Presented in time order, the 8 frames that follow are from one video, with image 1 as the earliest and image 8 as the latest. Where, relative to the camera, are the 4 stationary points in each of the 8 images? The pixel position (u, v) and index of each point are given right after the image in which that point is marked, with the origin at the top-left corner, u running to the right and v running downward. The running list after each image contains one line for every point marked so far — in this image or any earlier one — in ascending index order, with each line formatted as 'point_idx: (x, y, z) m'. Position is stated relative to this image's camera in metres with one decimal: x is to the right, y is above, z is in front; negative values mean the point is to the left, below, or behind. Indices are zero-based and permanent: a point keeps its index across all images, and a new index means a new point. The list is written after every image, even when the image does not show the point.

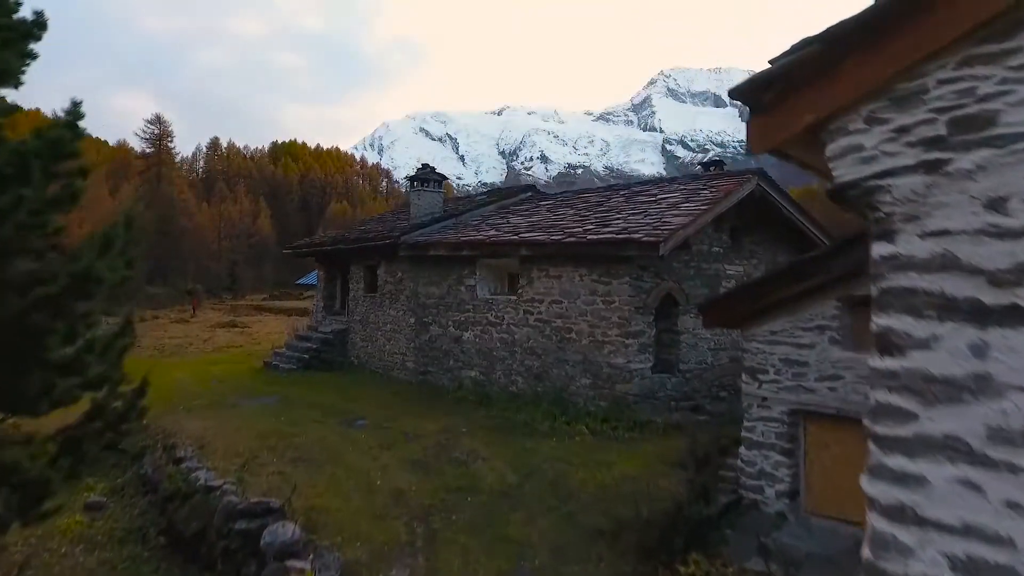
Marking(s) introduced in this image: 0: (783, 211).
0: (+3.9, +1.1, +9.0) m
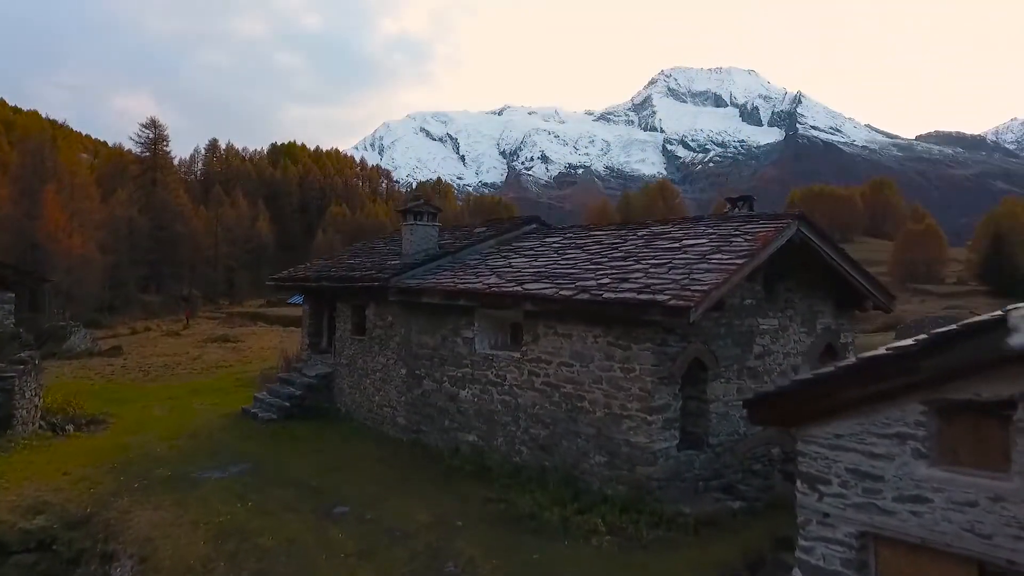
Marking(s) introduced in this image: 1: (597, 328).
0: (+4.0, +0.4, +7.9) m
1: (+1.0, -0.5, +7.0) m
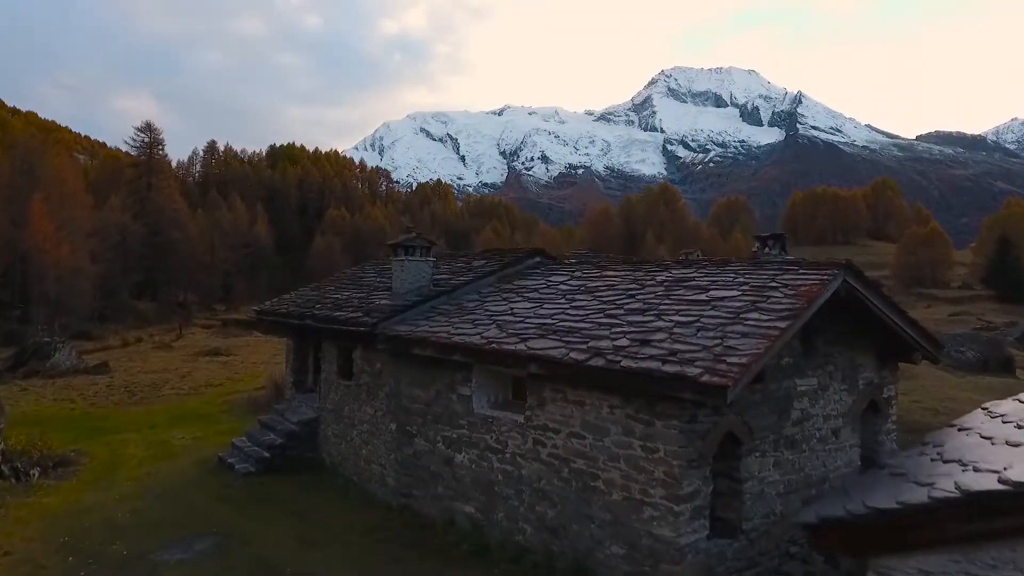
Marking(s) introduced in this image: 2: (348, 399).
0: (+4.0, -0.2, +6.9) m
1: (+1.0, -1.1, +6.0) m
2: (-2.5, -1.7, +9.4) m
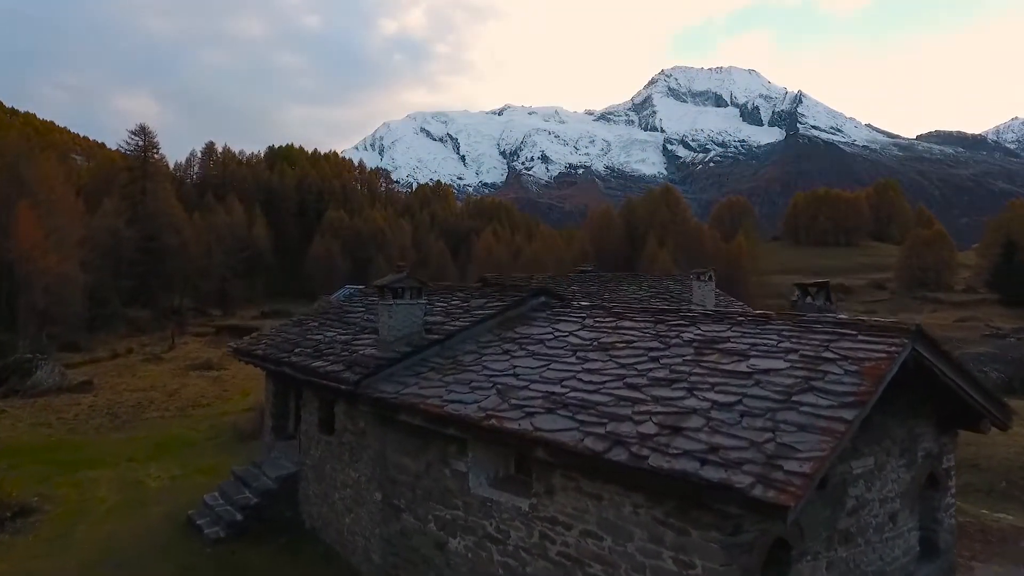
0: (+4.0, -0.8, +5.9) m
1: (+1.0, -1.7, +5.0) m
2: (-2.5, -2.3, +8.4) m
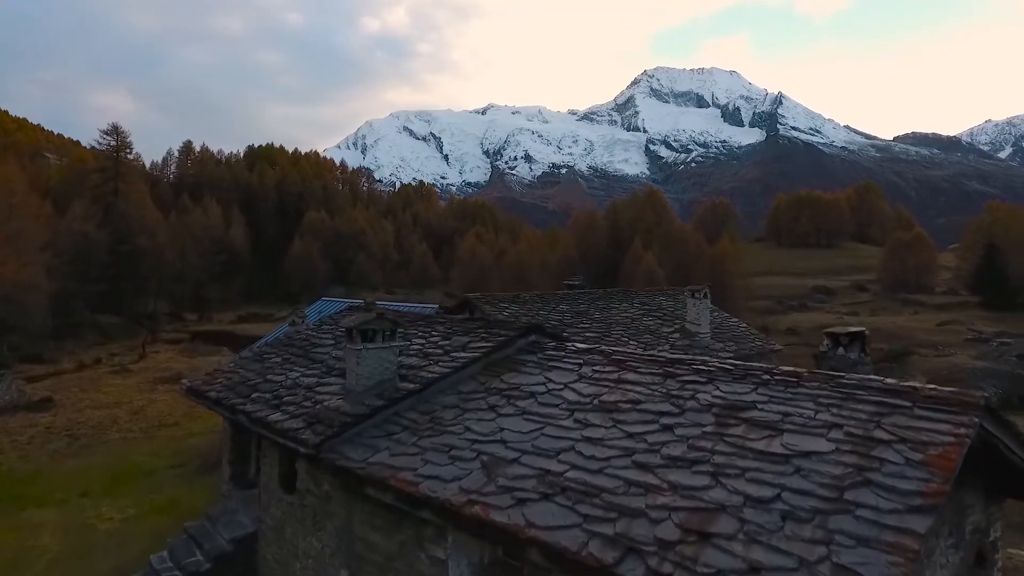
0: (+3.9, -1.3, +5.0) m
1: (+0.9, -2.1, +4.1) m
2: (-2.6, -2.7, +7.4) m
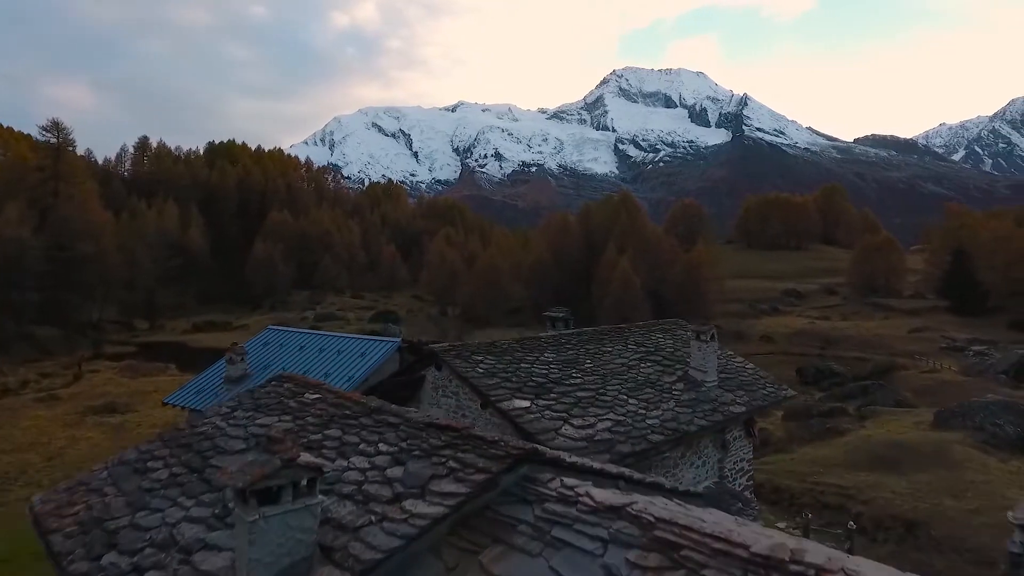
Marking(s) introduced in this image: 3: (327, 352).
0: (+3.9, -2.2, +2.7) m
1: (+1.0, -3.0, +1.6) m
2: (-2.7, -3.6, +4.8) m
3: (-5.3, -1.9, +18.0) m
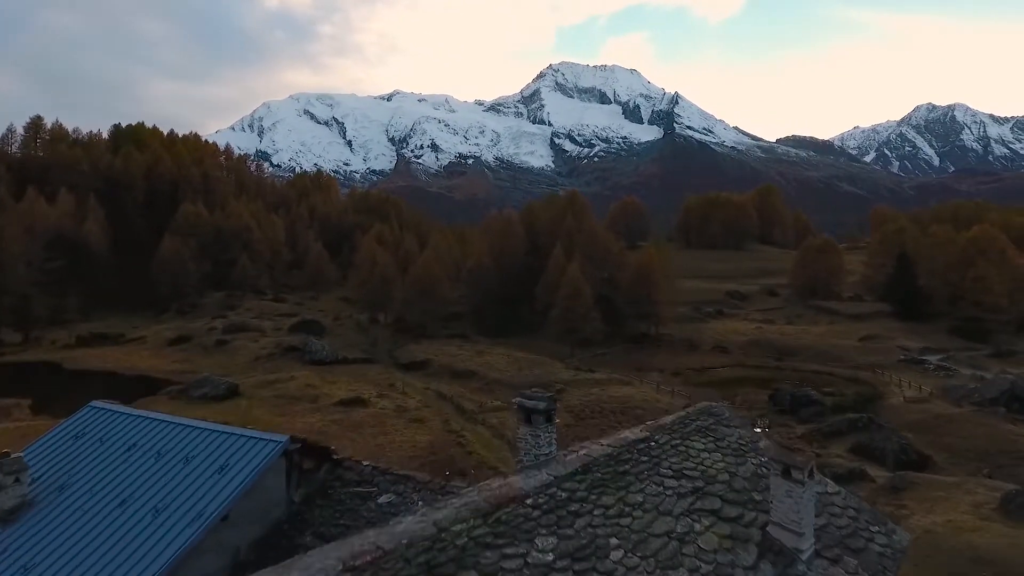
0: (+4.5, -3.7, -2.9) m
1: (+1.7, -4.5, -4.3) m
2: (-2.3, -5.1, -1.5) m
3: (-6.2, -3.1, +11.3) m
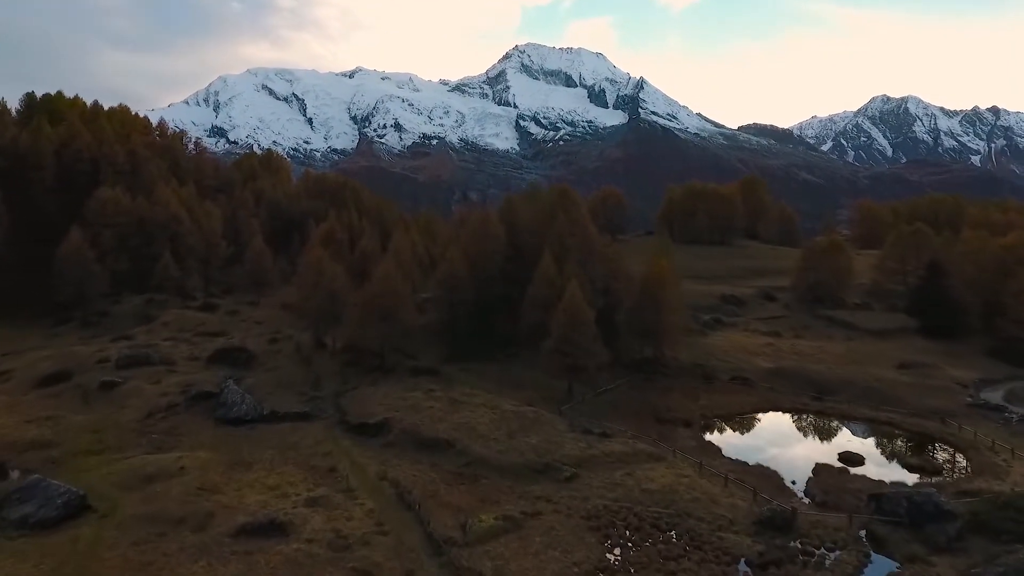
0: (+6.7, -7.1, -14.8) m
1: (+4.0, -8.0, -16.3) m
2: (-0.2, -8.4, -13.8) m
3: (-4.8, -6.1, -1.2) m
